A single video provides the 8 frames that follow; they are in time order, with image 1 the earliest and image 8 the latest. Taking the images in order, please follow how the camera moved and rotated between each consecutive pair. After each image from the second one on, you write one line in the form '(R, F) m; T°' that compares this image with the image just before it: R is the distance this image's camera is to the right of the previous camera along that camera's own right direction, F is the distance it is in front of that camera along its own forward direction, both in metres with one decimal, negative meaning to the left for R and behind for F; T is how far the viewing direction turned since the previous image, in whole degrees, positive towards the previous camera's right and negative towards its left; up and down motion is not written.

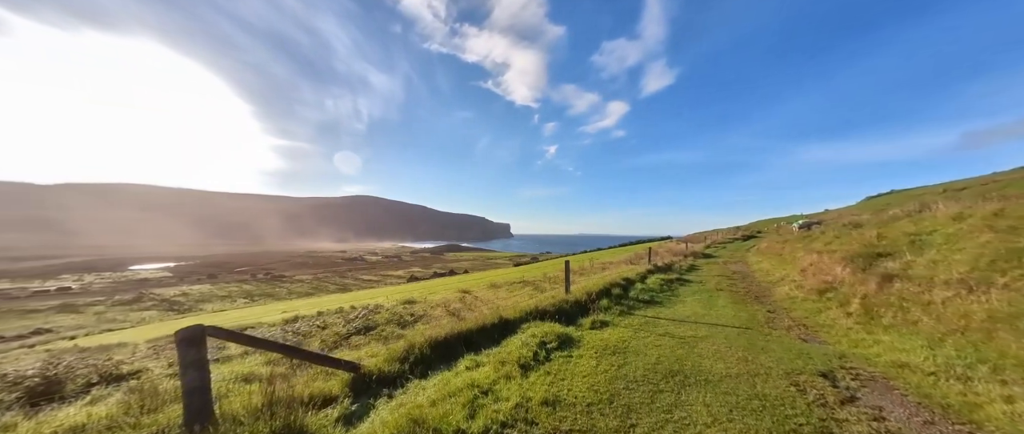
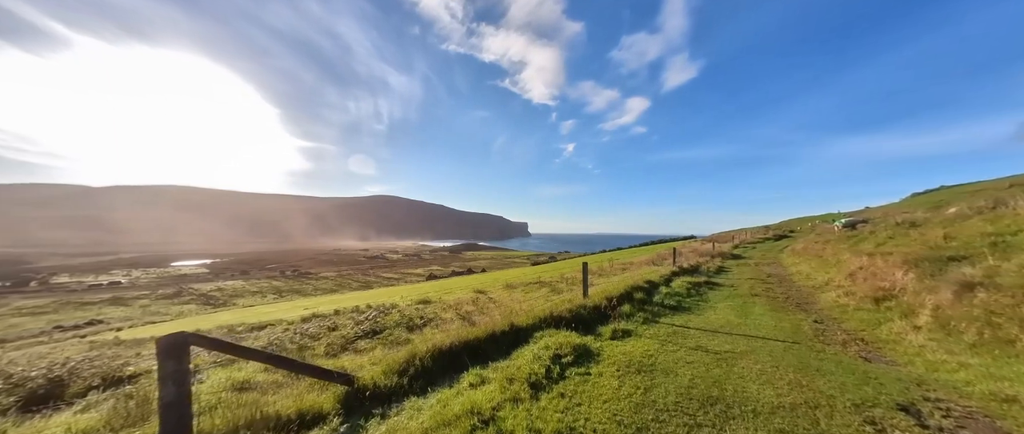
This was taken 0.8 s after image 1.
(+0.2, +0.9) m; -3°
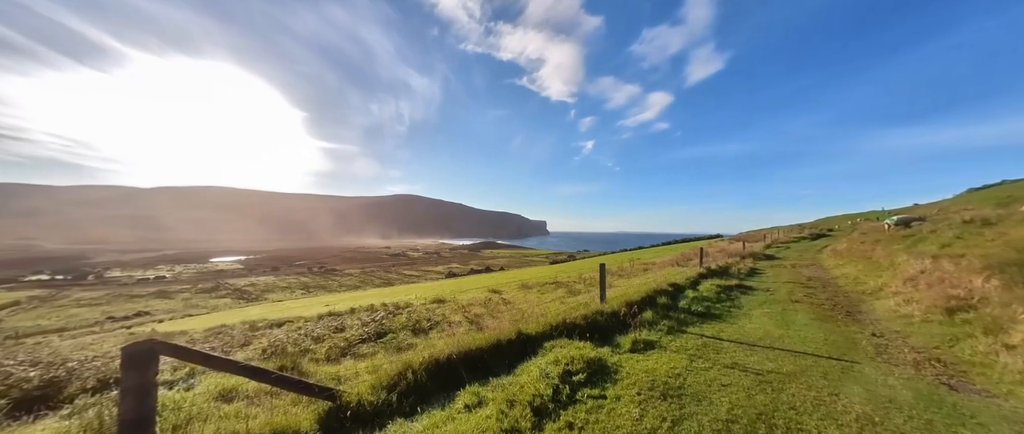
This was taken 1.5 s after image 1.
(+0.3, +1.0) m; -3°
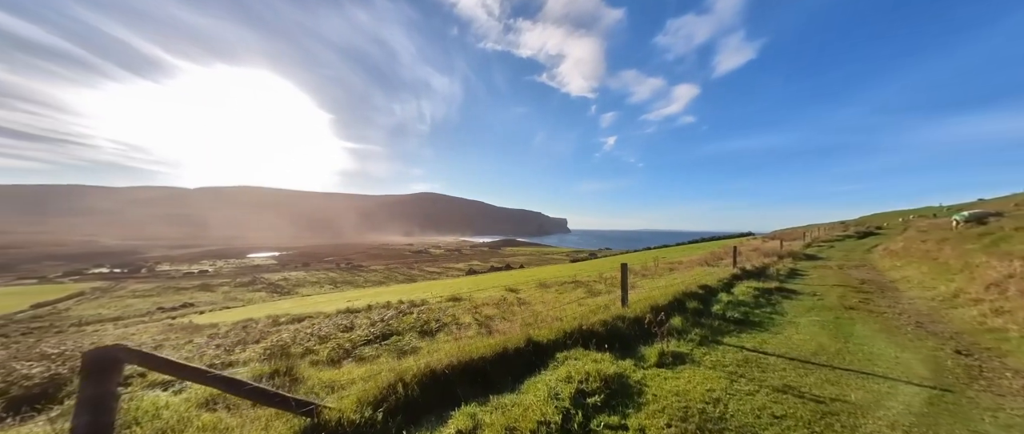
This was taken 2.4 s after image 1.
(+0.3, +1.0) m; -4°
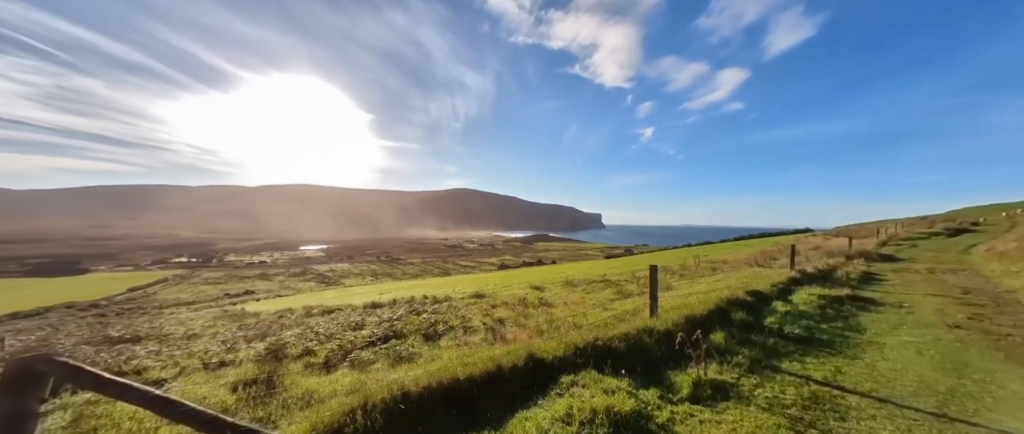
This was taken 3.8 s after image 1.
(+0.8, +1.4) m; -6°
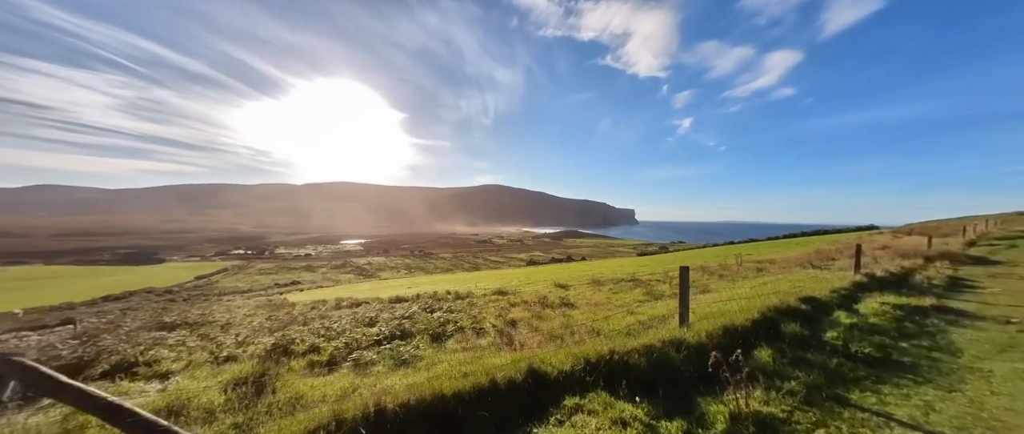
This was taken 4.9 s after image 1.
(+0.6, +1.0) m; -5°
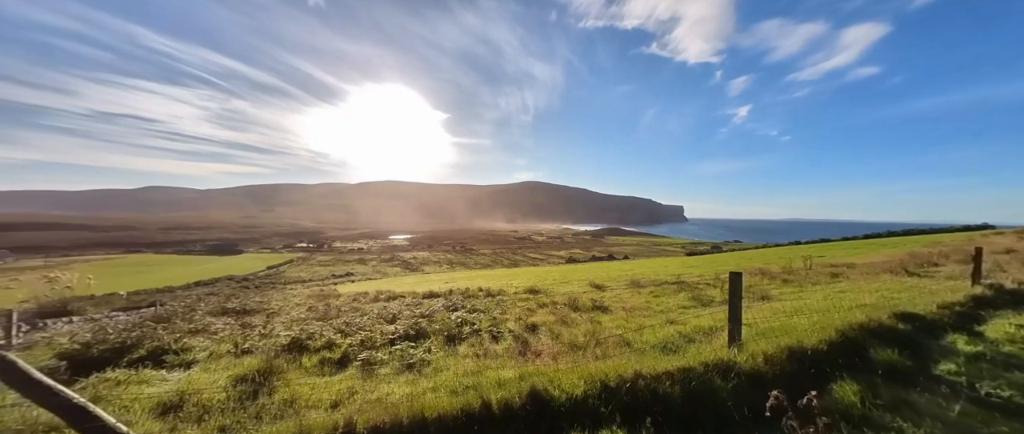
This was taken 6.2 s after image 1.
(+0.6, +1.0) m; -7°
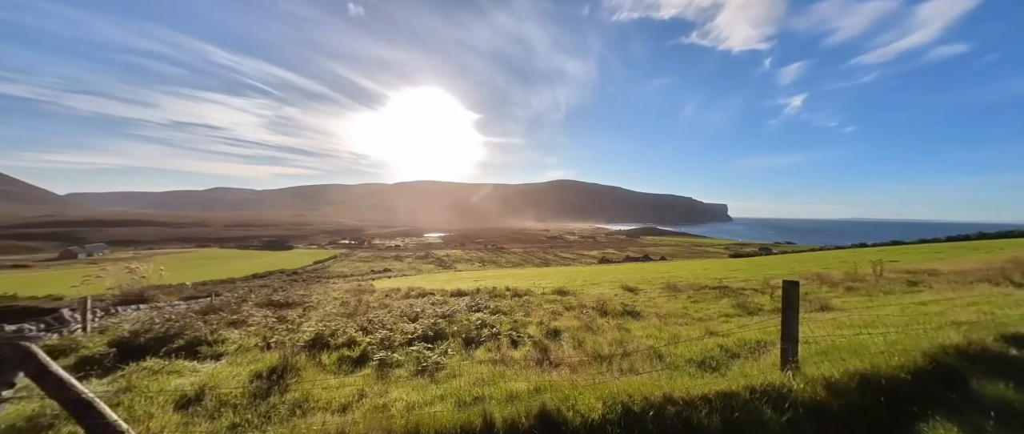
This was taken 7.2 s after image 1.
(+0.3, +0.6) m; -6°
